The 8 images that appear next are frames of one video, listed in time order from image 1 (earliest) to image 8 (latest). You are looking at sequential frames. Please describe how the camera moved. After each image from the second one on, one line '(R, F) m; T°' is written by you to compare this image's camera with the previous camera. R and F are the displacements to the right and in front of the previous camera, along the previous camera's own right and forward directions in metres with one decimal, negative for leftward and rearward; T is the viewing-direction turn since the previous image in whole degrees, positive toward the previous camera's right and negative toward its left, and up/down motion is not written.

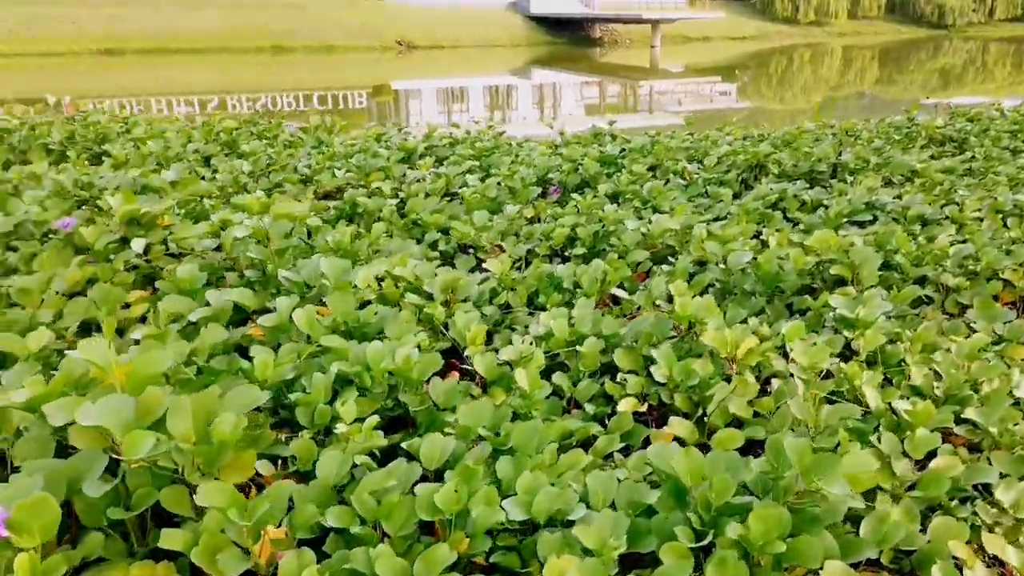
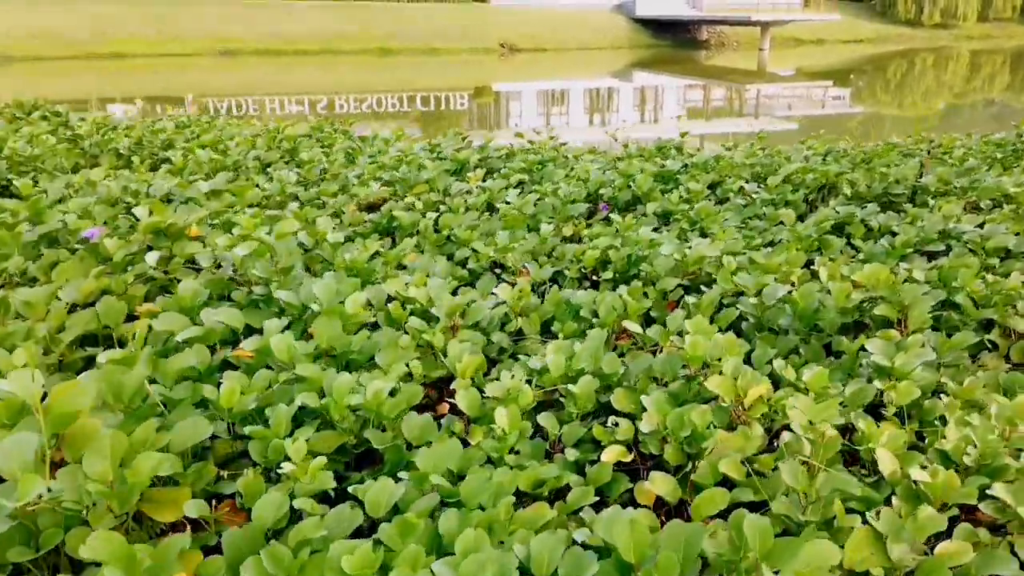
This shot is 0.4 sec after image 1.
(+0.2, +0.1) m; -7°
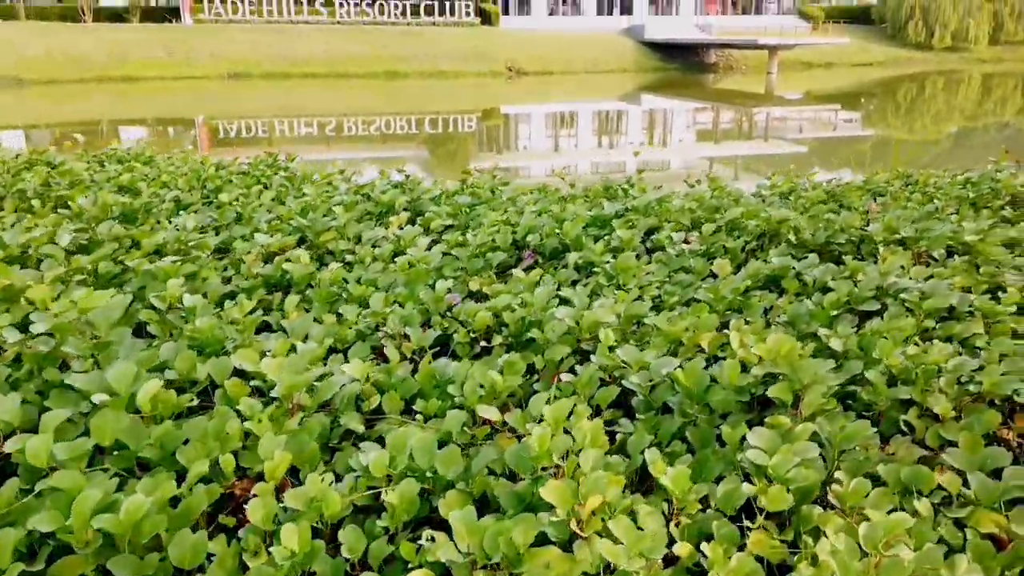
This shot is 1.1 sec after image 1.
(+0.3, +0.1) m; -1°
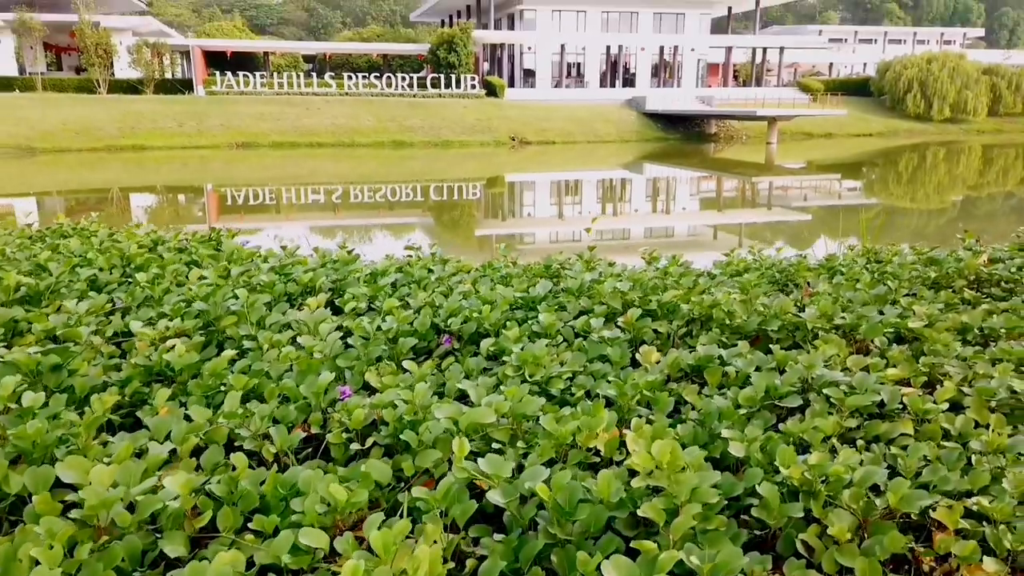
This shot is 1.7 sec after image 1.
(+0.3, +0.1) m; -1°
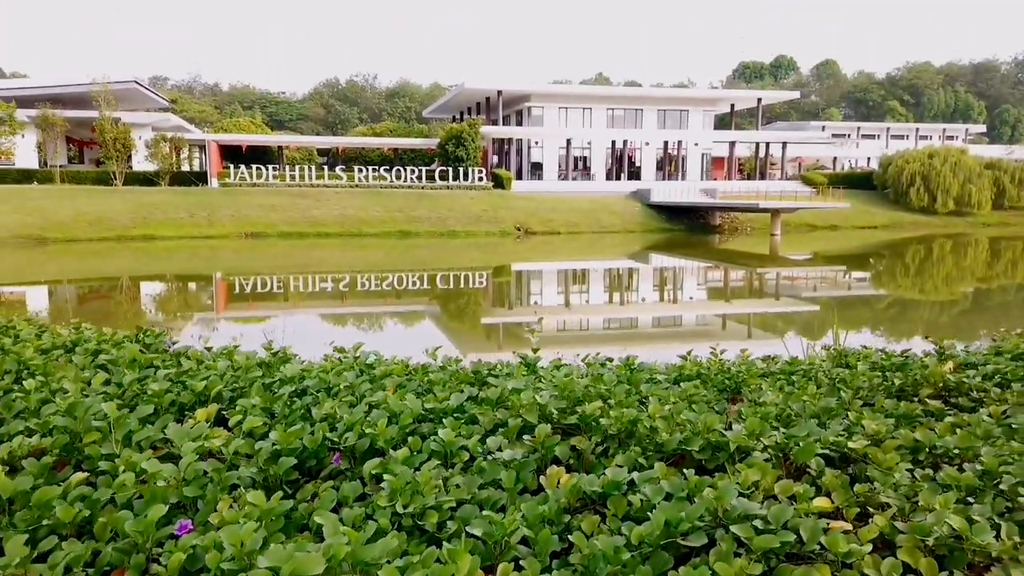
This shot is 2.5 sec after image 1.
(+0.3, +0.2) m; -1°
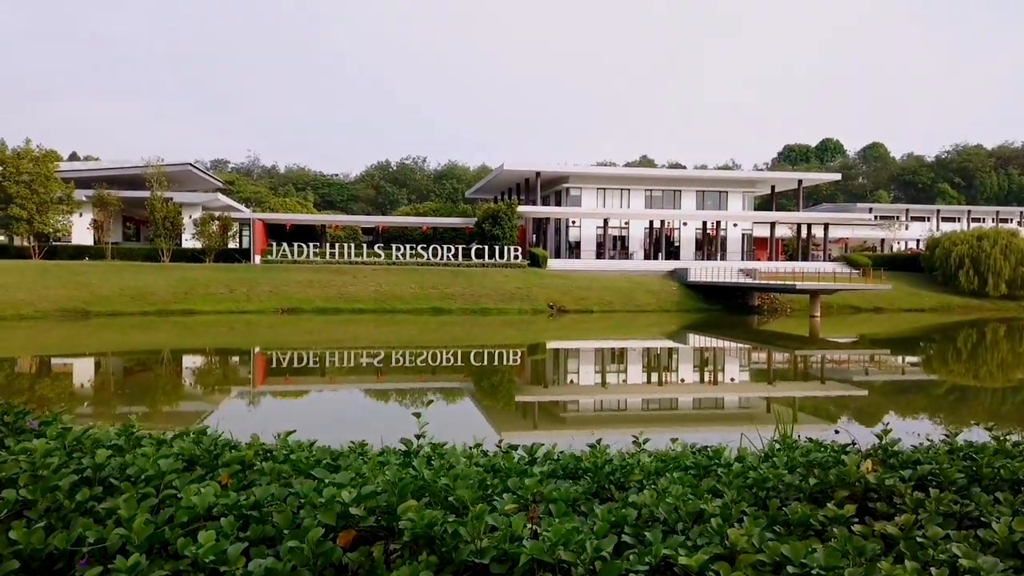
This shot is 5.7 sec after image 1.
(+0.6, +0.2) m; -3°
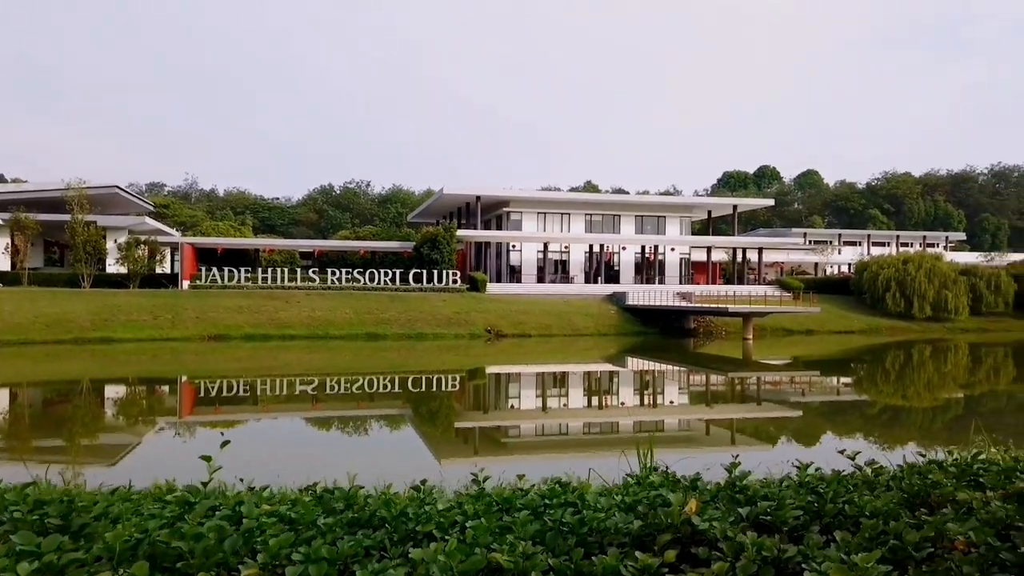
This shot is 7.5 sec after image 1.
(+0.5, +0.2) m; +4°
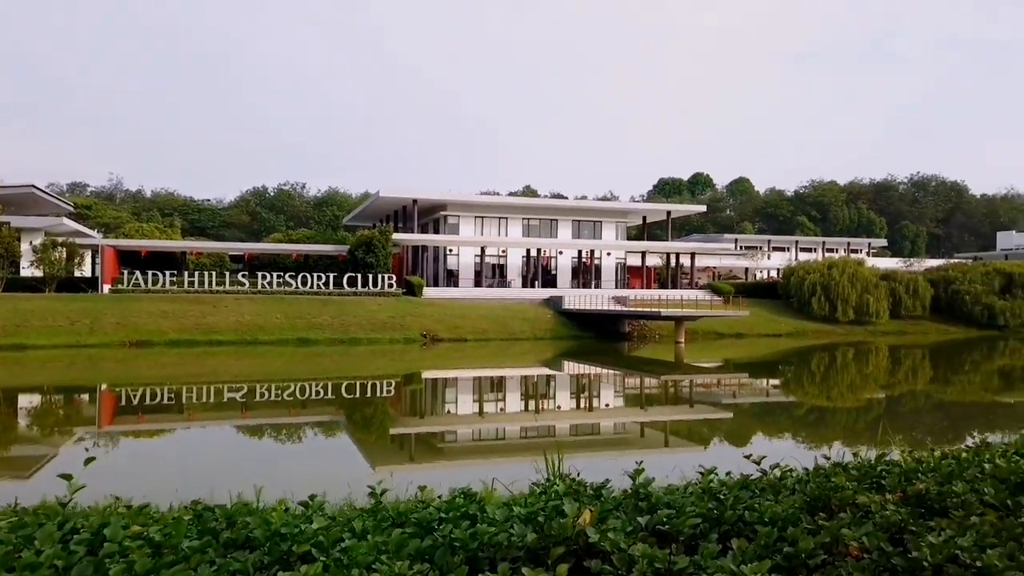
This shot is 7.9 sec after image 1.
(+0.2, +0.1) m; +5°
